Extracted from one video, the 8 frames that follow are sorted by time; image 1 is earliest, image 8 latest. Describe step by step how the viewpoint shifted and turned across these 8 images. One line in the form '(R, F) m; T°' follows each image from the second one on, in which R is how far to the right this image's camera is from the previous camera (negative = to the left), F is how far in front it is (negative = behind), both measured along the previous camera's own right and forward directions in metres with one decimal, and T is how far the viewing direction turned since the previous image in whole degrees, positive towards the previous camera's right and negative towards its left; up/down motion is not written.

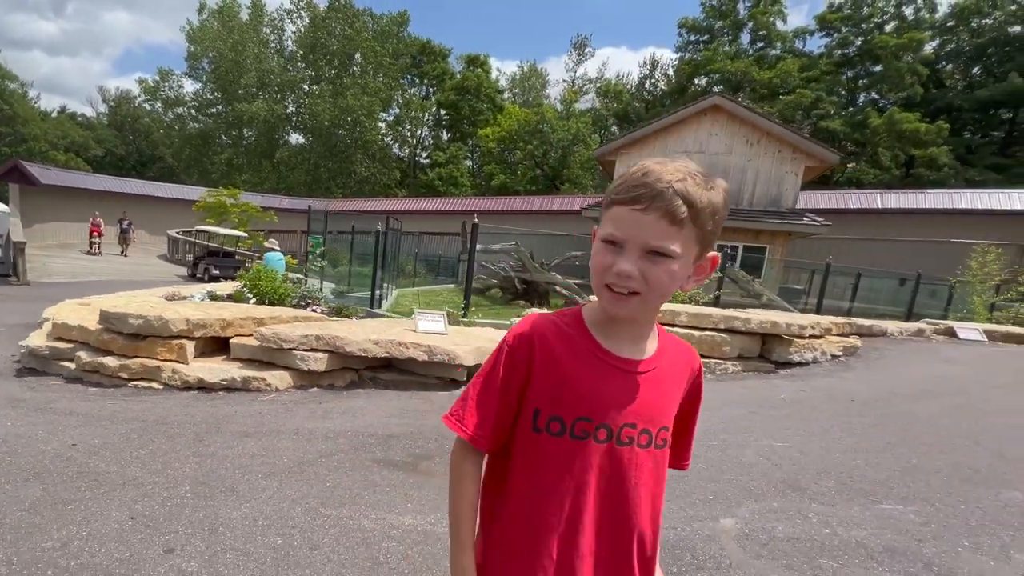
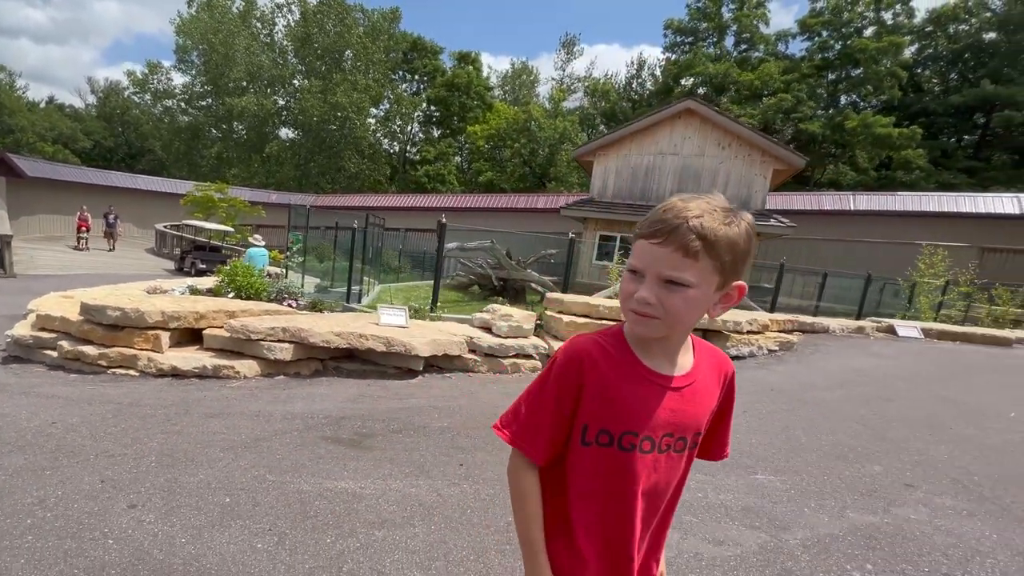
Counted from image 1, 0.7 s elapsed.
(+0.5, -0.5) m; +1°
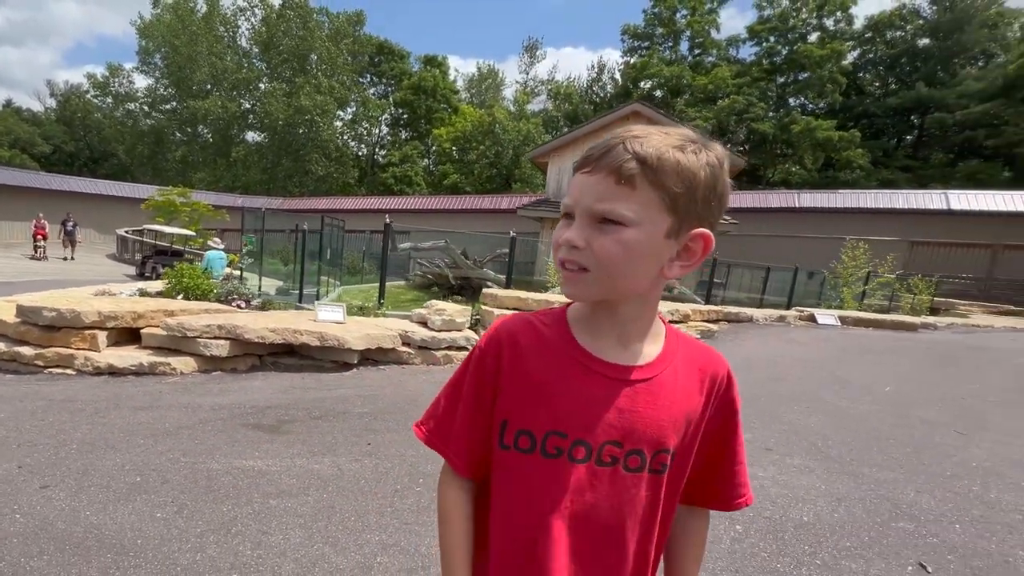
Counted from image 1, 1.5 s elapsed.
(+0.6, -0.4) m; +2°
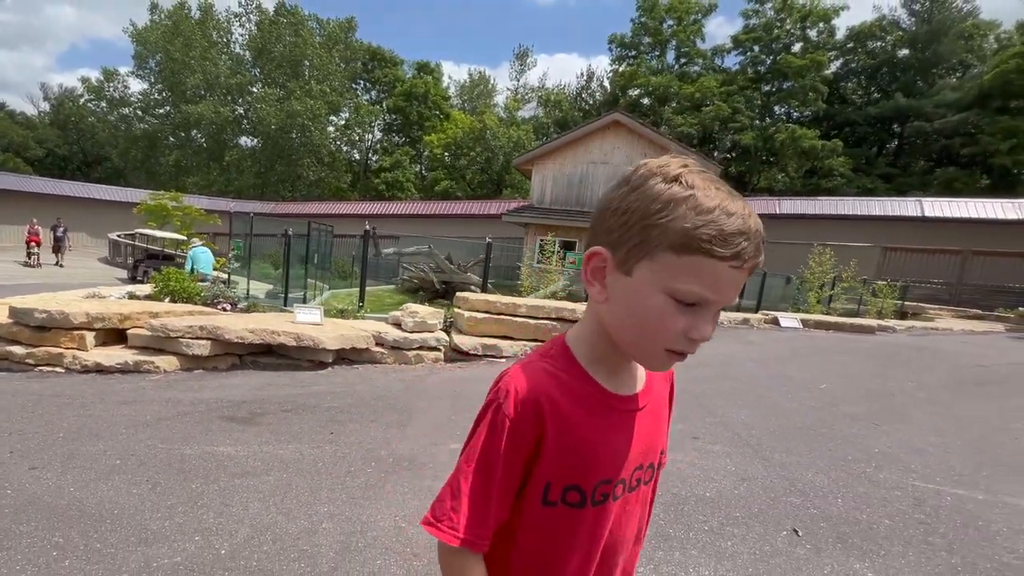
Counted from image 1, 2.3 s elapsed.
(+0.4, -0.4) m; 0°
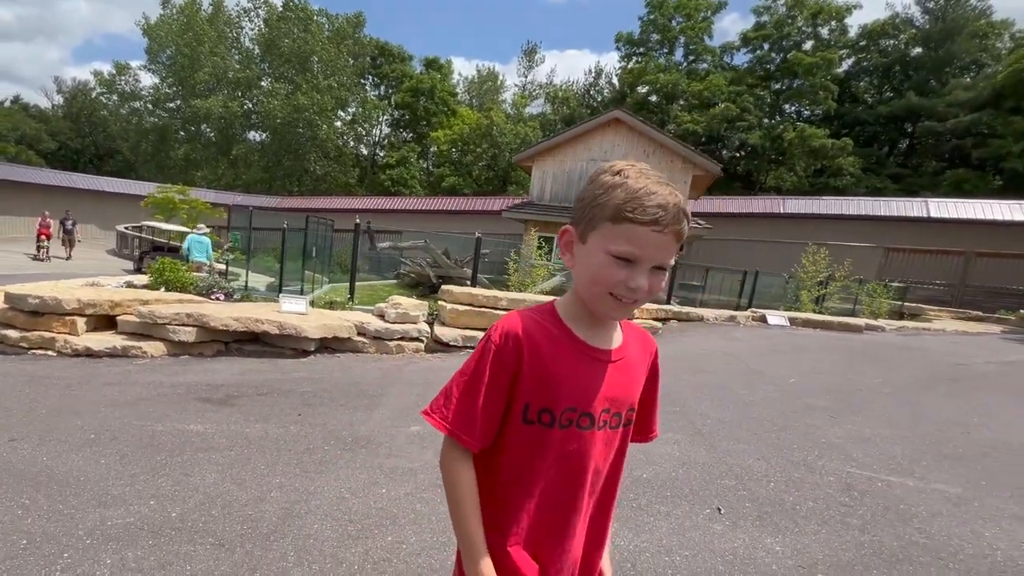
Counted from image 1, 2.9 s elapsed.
(+0.4, -0.2) m; -1°
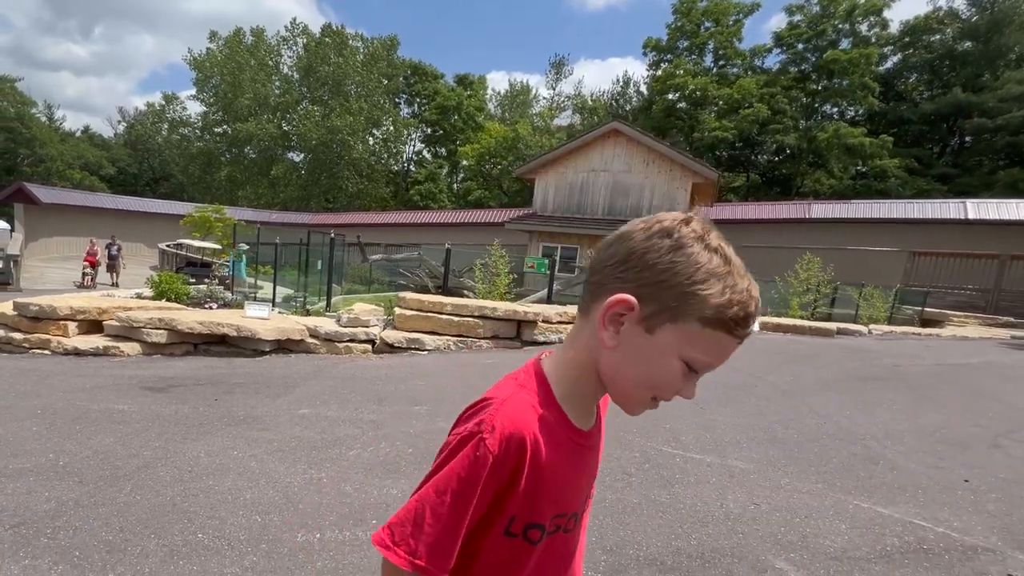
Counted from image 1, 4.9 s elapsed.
(+1.6, -0.6) m; -5°
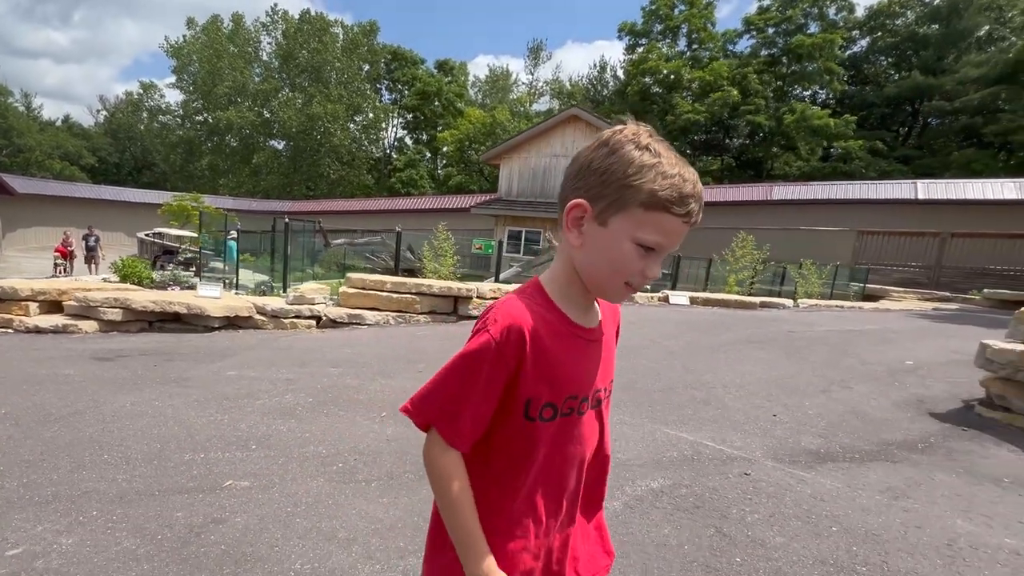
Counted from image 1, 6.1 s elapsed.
(+1.0, -0.7) m; +1°
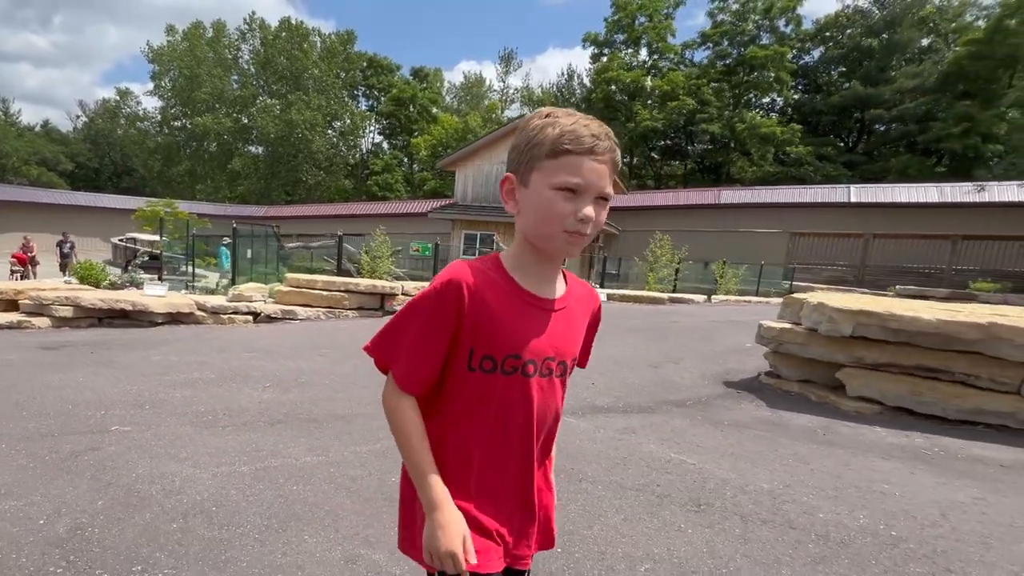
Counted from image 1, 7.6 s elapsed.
(+1.3, -1.1) m; +1°
